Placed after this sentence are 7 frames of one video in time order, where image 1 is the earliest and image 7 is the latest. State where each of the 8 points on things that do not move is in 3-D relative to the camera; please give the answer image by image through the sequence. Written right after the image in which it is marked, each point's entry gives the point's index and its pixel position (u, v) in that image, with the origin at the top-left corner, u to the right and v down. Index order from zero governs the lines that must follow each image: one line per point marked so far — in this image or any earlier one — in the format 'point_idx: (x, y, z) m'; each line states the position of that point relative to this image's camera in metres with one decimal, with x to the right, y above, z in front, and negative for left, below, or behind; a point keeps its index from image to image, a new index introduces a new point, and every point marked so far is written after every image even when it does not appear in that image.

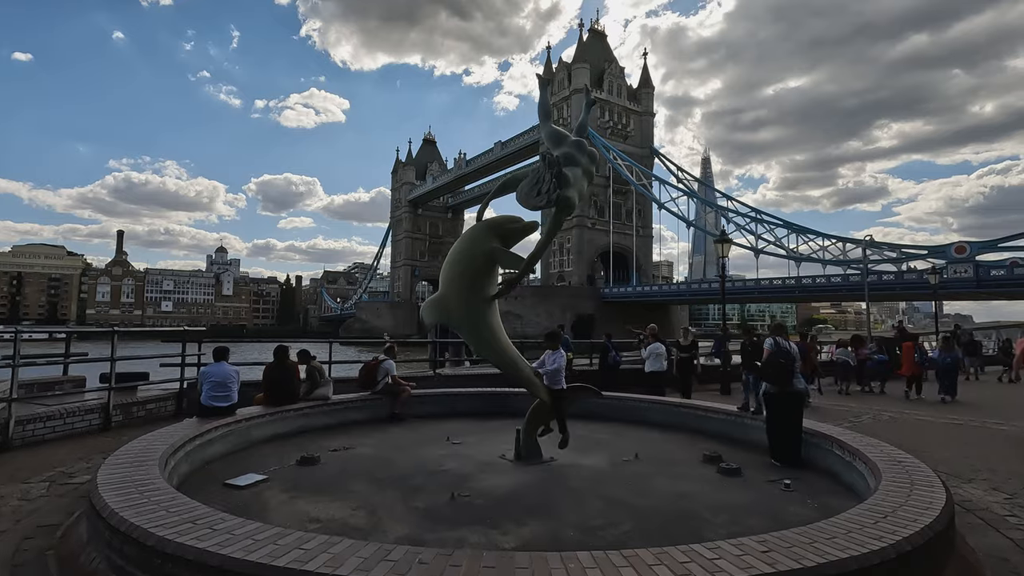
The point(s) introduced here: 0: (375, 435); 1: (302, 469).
0: (-1.5, -1.7, +6.1) m
1: (-1.8, -1.6, +4.7) m
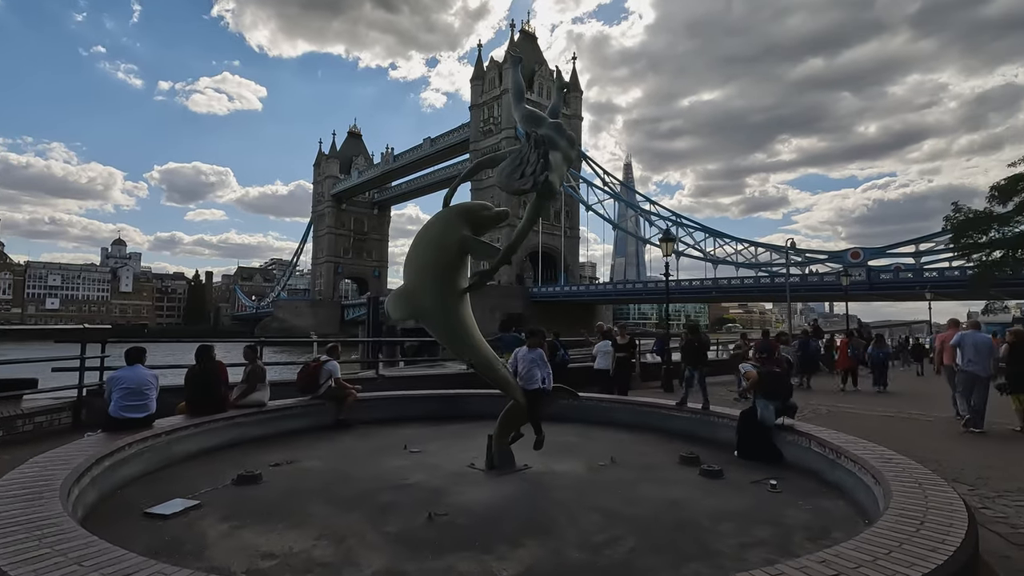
0: (-1.9, -1.6, +5.4) m
1: (-2.0, -1.5, +4.0) m
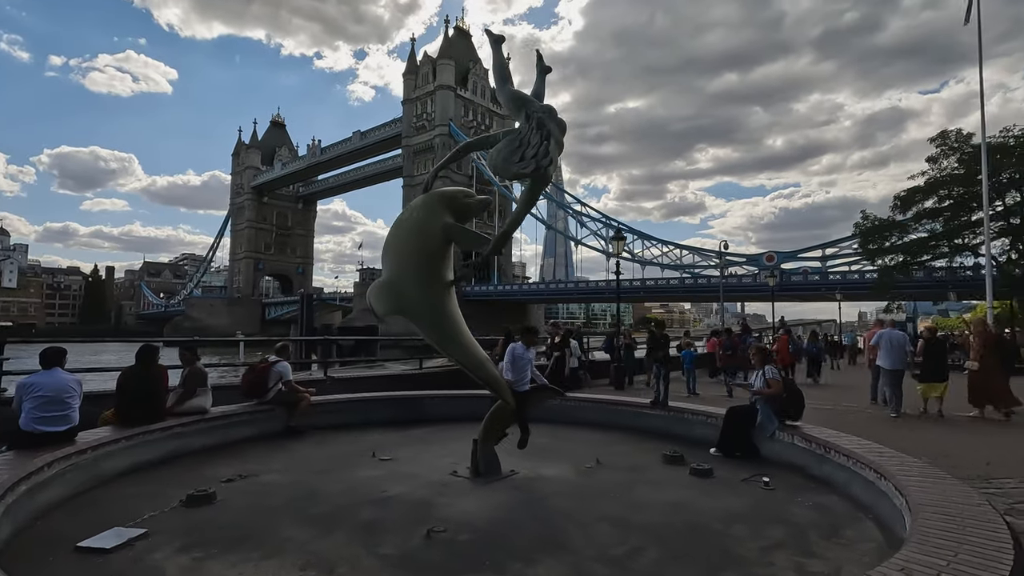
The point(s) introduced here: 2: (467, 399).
0: (-2.1, -1.5, +4.9) m
1: (-2.0, -1.4, +3.4) m
2: (-0.6, -1.4, +6.9) m
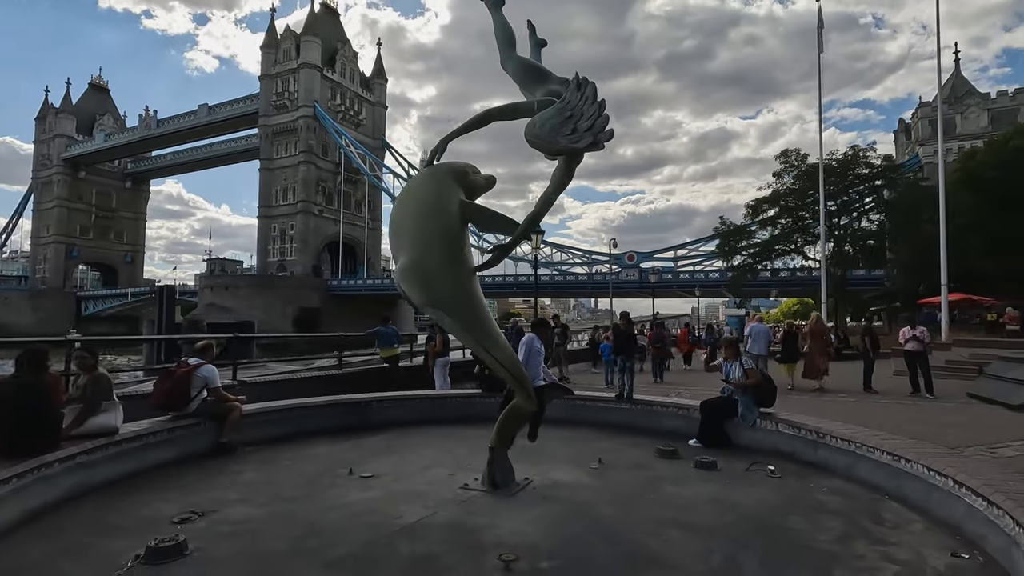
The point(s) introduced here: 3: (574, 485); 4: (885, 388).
0: (-2.1, -1.4, +3.9) m
1: (-1.6, -1.3, +2.5) m
2: (-1.1, -1.3, +6.2) m
3: (+0.5, -1.4, +3.9) m
4: (+7.4, -1.9, +10.6) m
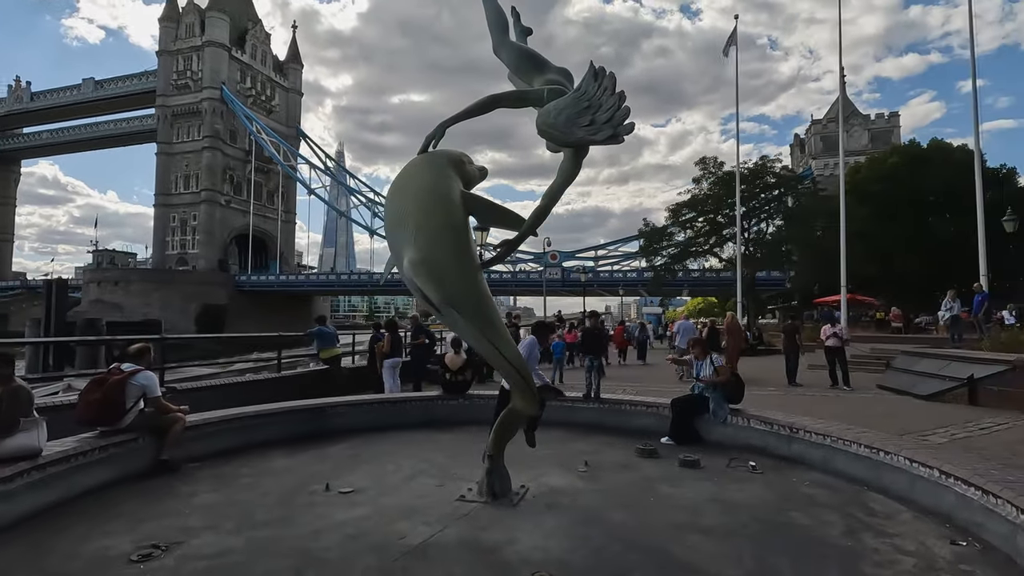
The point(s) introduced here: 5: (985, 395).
0: (-2.1, -1.4, +3.4) m
1: (-1.4, -1.3, +2.1) m
2: (-1.5, -1.3, +5.8) m
3: (+0.4, -1.4, +3.7) m
4: (+6.3, -2.0, +11.4) m
5: (+6.8, -1.5, +7.6) m
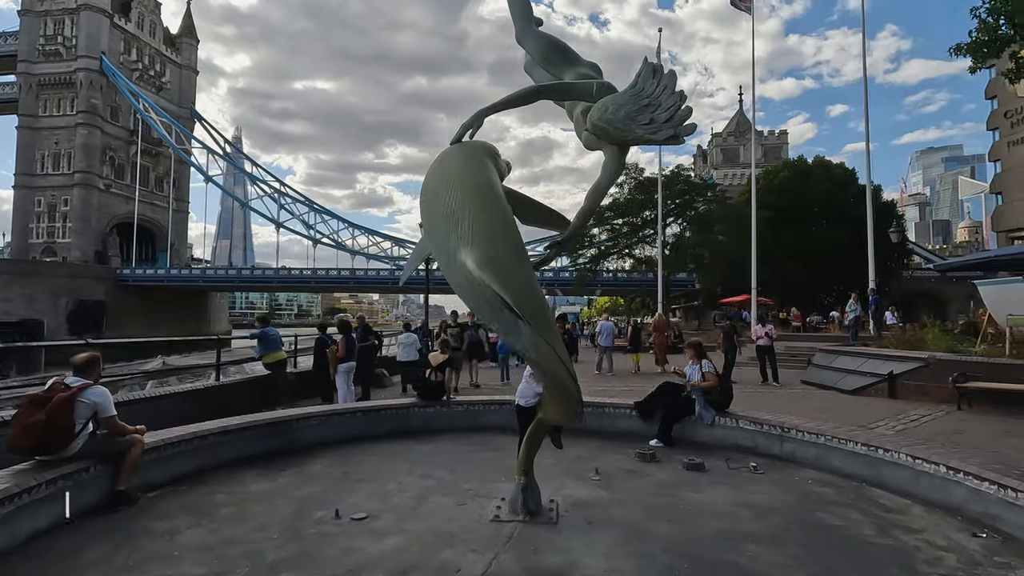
0: (-1.8, -1.4, +2.8) m
1: (-1.0, -1.3, +1.7) m
2: (-1.6, -1.3, +5.3) m
3: (+0.6, -1.4, +3.6) m
4: (+5.1, -2.0, +12.1) m
5: (+6.2, -1.6, +8.5) m
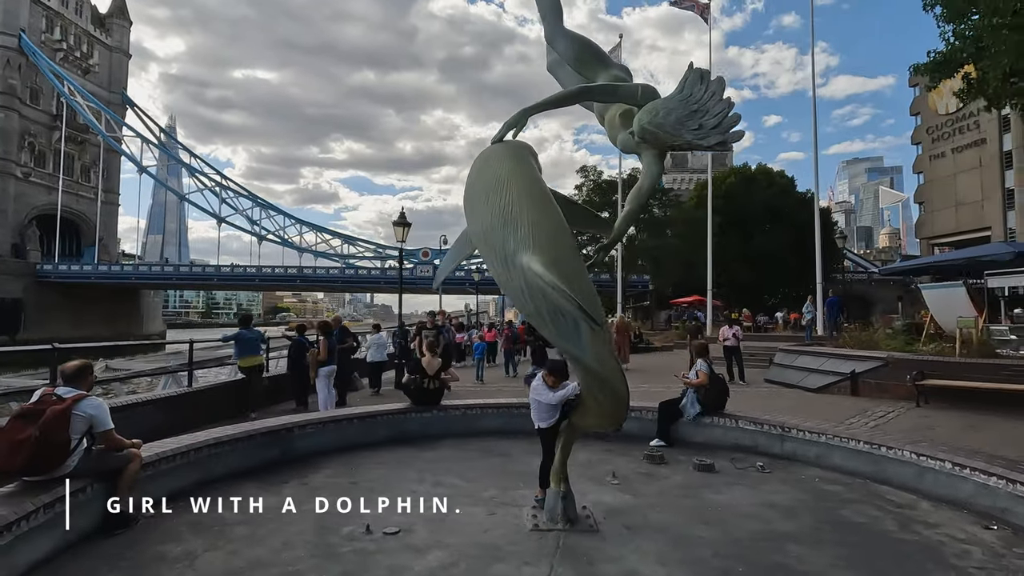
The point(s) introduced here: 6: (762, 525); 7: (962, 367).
0: (-1.5, -1.4, +2.6) m
1: (-0.6, -1.4, +1.5) m
2: (-1.6, -1.3, +5.1) m
3: (+0.8, -1.5, +3.6) m
4: (+4.5, -2.1, +12.5) m
5: (+5.9, -1.7, +9.0) m
6: (+1.5, -1.5, +3.3) m
7: (+6.7, -1.2, +8.0) m
